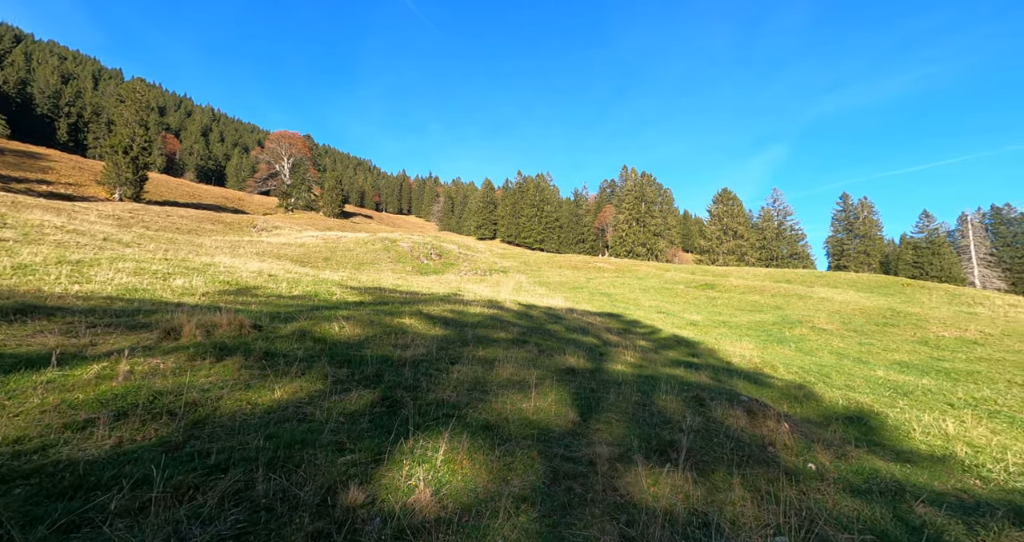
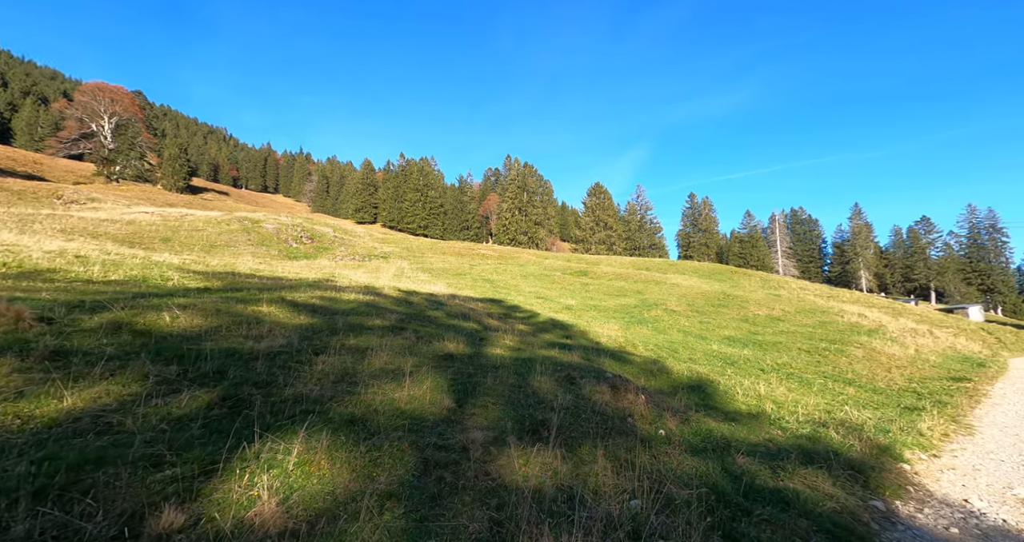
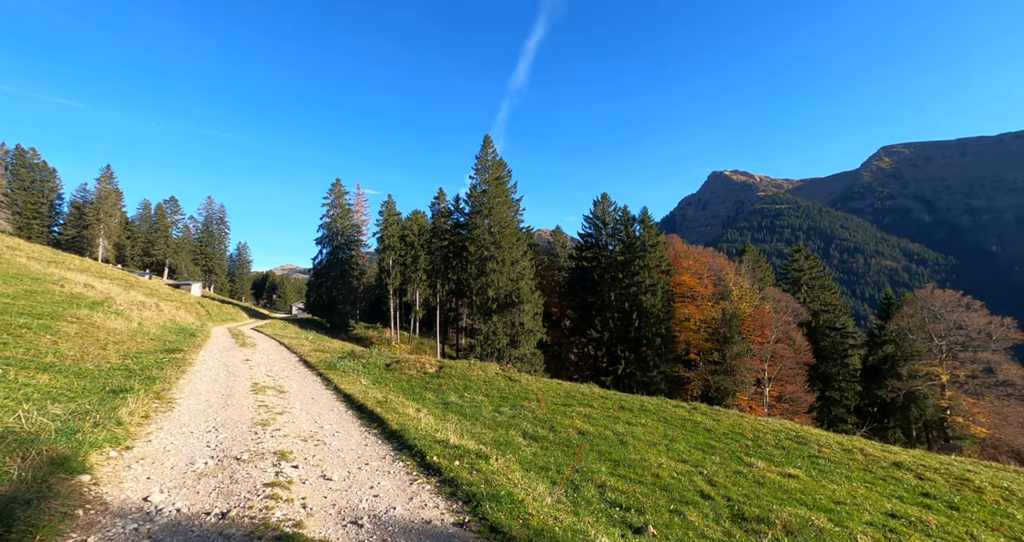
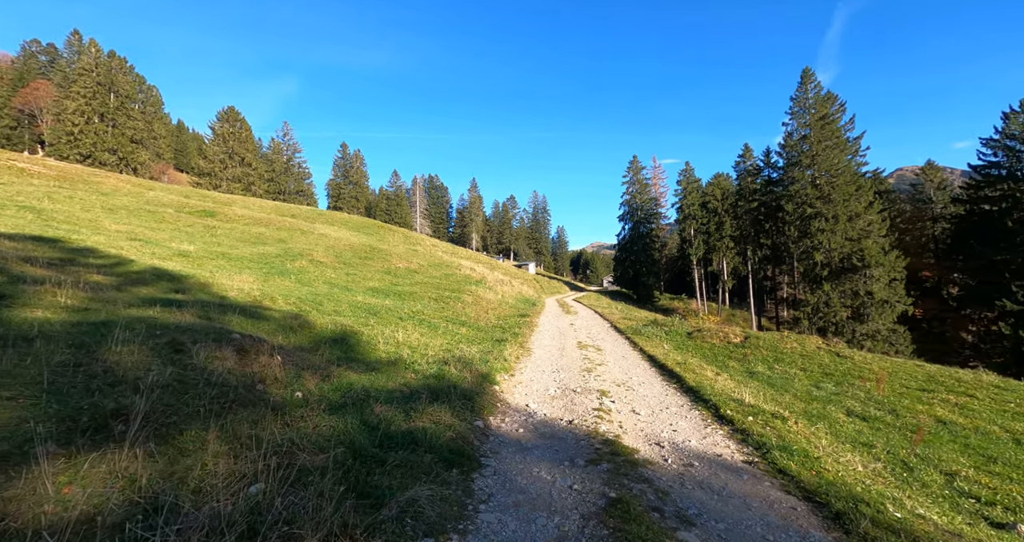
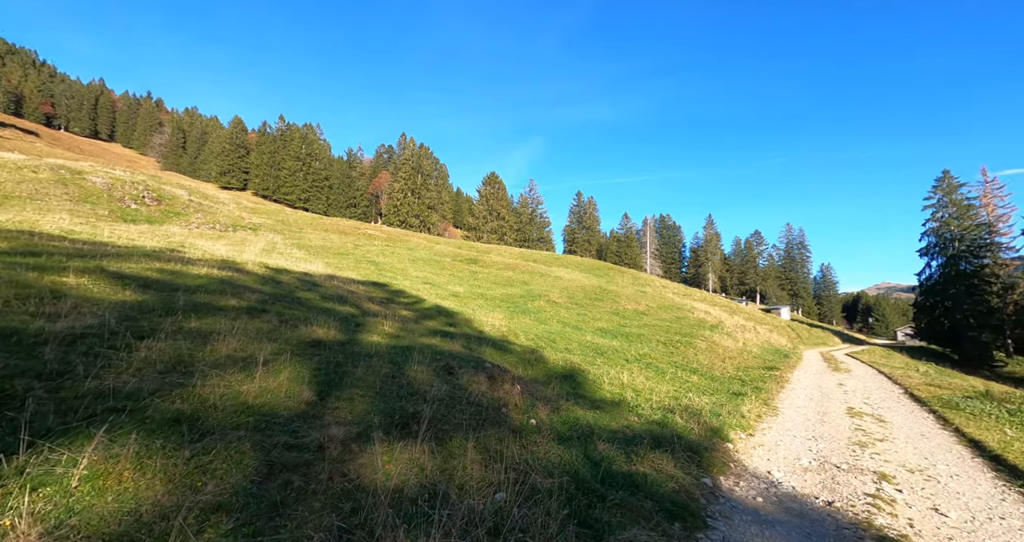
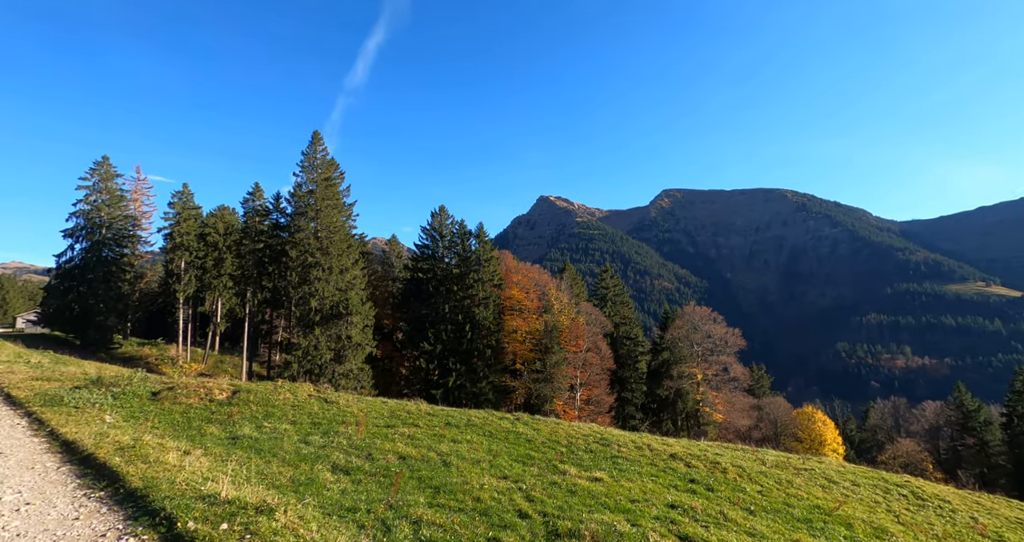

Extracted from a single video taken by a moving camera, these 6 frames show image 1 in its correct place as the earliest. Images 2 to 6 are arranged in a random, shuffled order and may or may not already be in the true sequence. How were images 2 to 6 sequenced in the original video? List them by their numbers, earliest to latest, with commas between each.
2, 5, 4, 3, 6
